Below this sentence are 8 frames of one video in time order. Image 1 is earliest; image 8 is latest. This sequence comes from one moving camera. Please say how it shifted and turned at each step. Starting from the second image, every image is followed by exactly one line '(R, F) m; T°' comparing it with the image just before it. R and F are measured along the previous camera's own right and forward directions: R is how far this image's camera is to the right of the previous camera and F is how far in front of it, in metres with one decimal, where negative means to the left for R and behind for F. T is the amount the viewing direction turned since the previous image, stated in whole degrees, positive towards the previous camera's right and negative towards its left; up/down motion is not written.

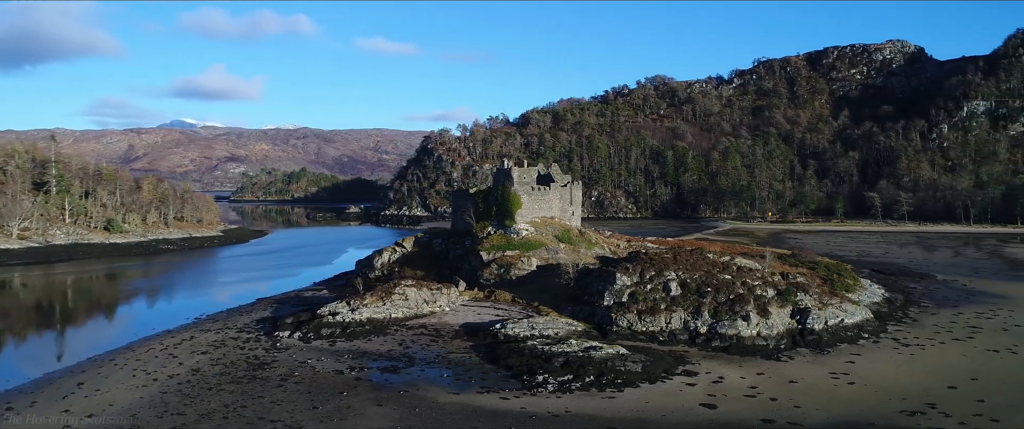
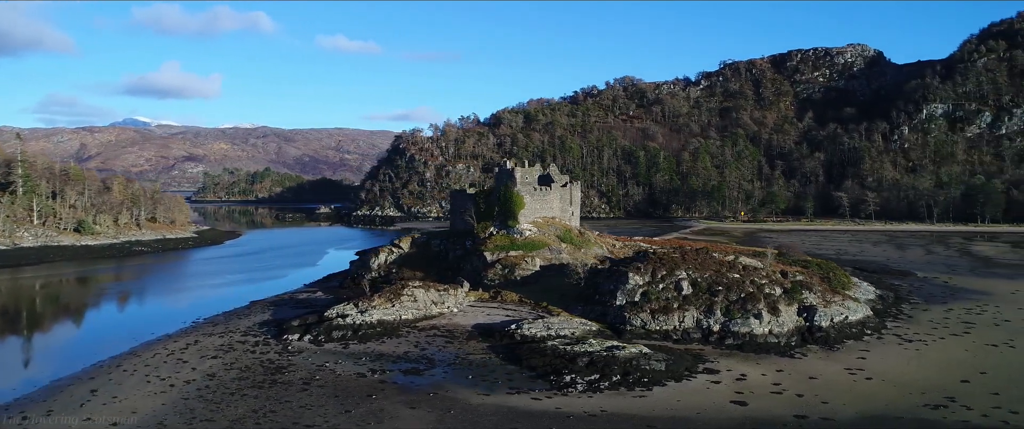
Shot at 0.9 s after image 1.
(-1.6, +0.1) m; +2°
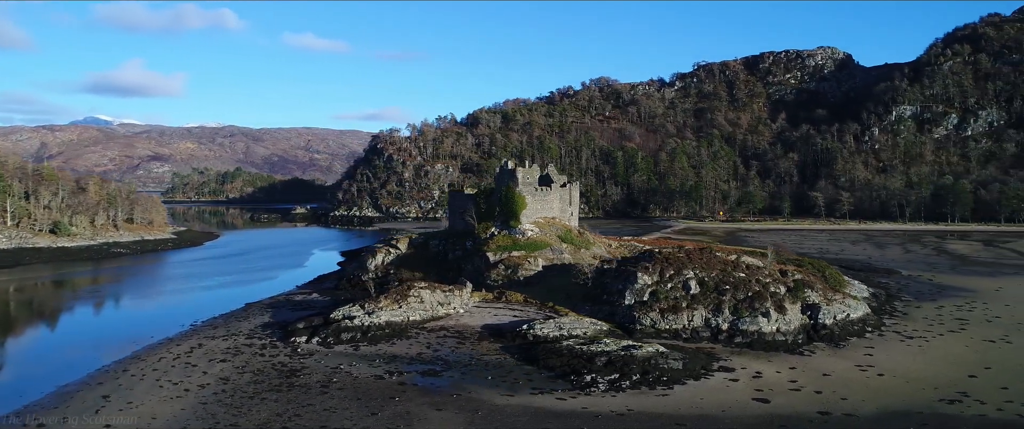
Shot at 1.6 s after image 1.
(-1.2, 0.0) m; +2°
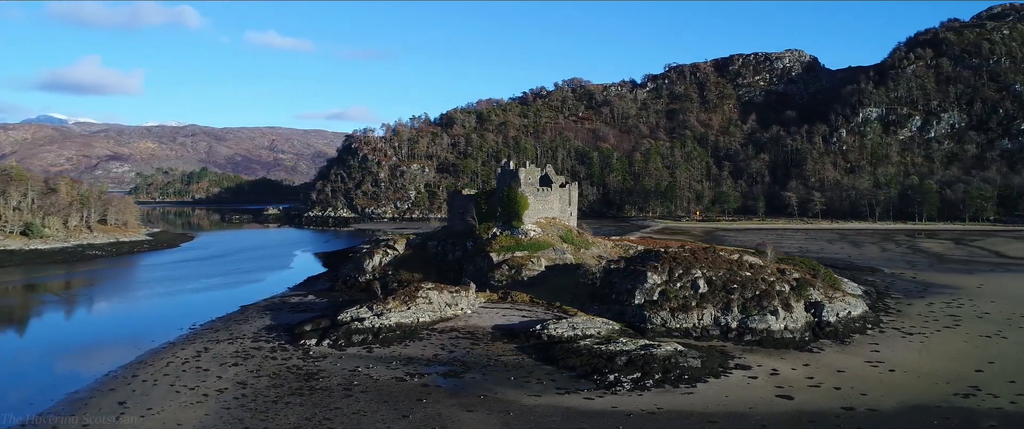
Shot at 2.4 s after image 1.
(-1.4, 0.0) m; +2°
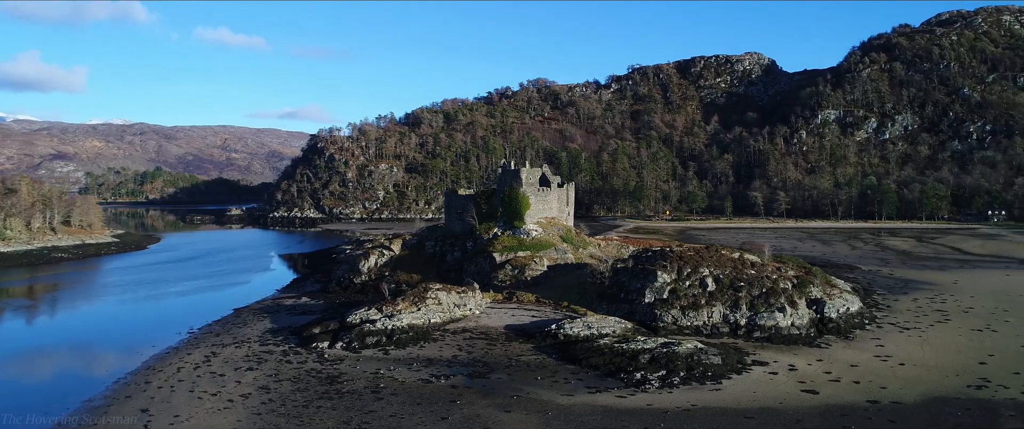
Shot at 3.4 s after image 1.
(-1.8, 0.0) m; +3°
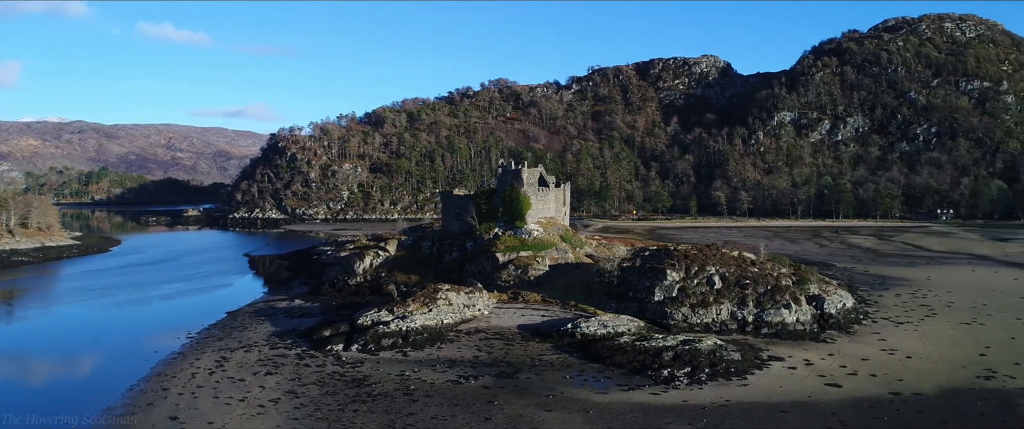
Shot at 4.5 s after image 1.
(-2.0, 0.0) m; +3°
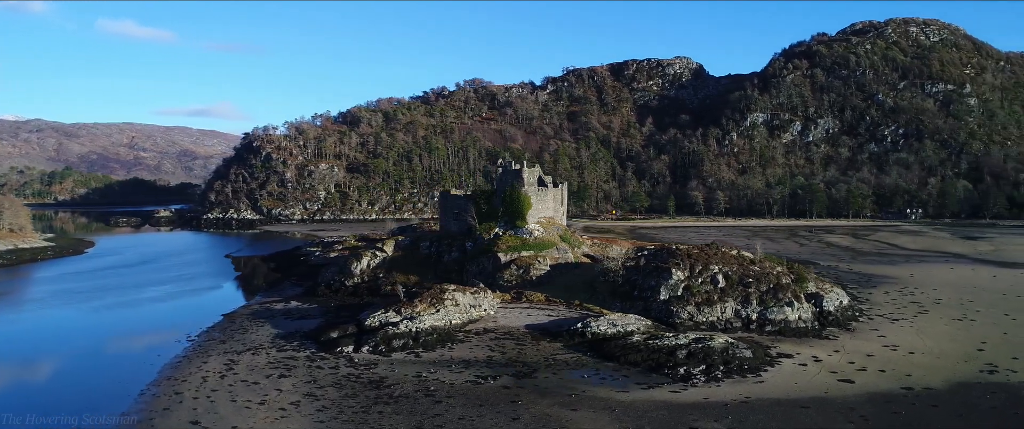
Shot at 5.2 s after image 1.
(-1.3, 0.0) m; +2°
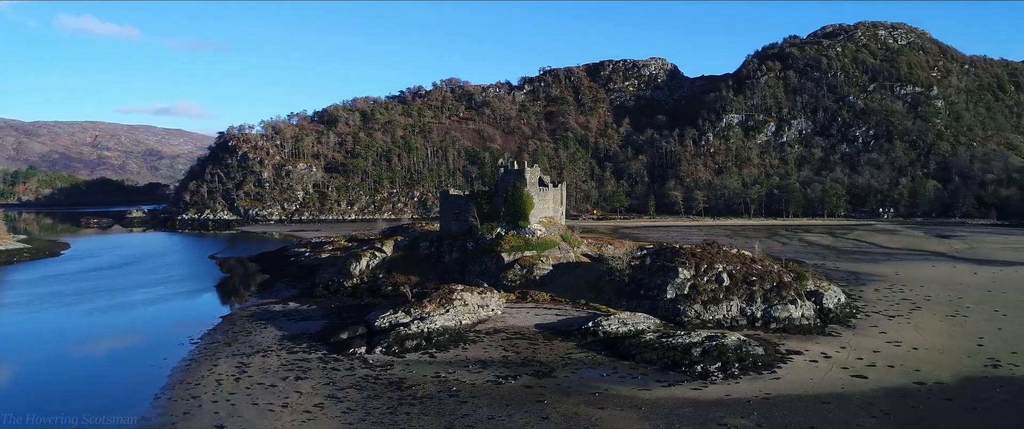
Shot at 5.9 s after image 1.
(-1.3, 0.0) m; +2°
